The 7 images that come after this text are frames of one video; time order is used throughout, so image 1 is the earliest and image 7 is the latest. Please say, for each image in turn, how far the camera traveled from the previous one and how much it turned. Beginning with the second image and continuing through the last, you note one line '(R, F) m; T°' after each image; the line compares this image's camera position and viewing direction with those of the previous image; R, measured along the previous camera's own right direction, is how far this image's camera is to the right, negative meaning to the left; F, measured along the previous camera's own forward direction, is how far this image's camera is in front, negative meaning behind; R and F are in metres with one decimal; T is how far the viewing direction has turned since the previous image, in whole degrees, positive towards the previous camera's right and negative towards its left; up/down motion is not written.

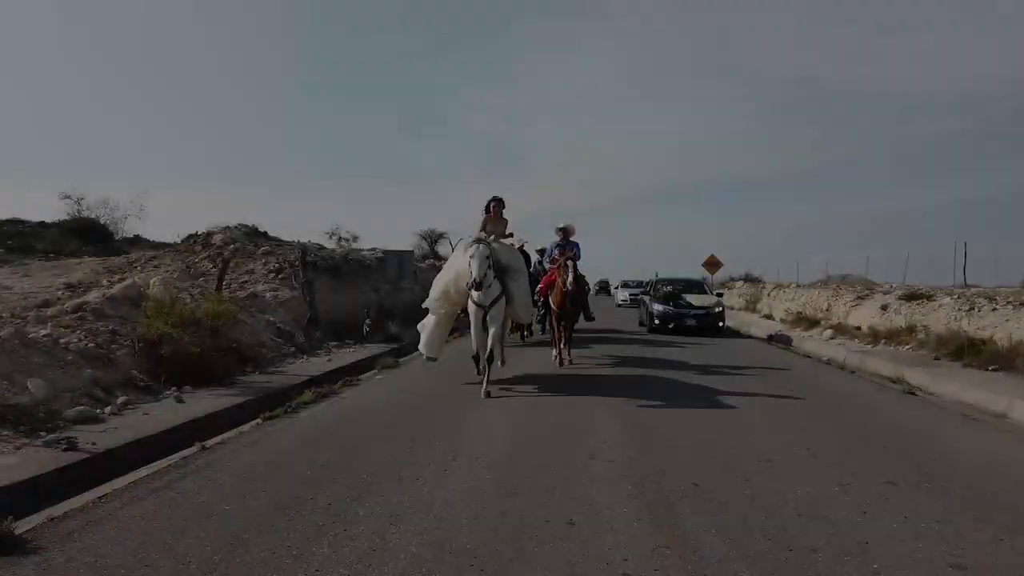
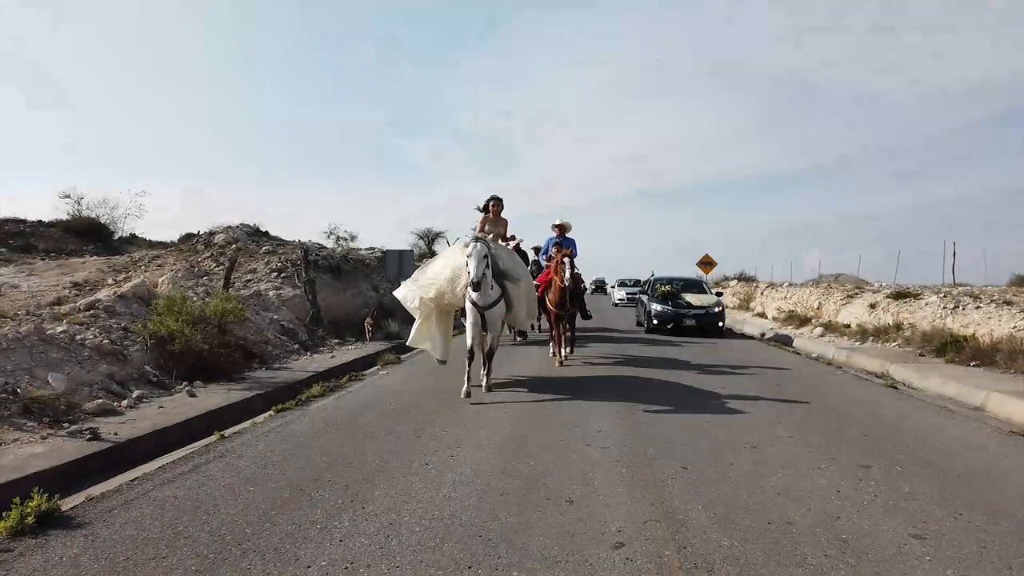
(-0.1, -0.4) m; 0°
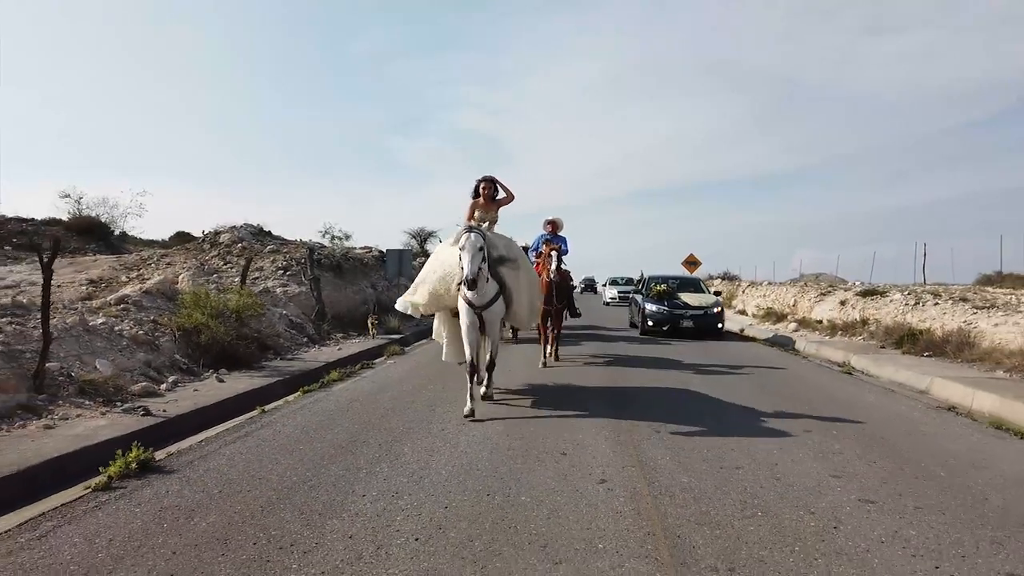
(-0.1, -1.2) m; +1°
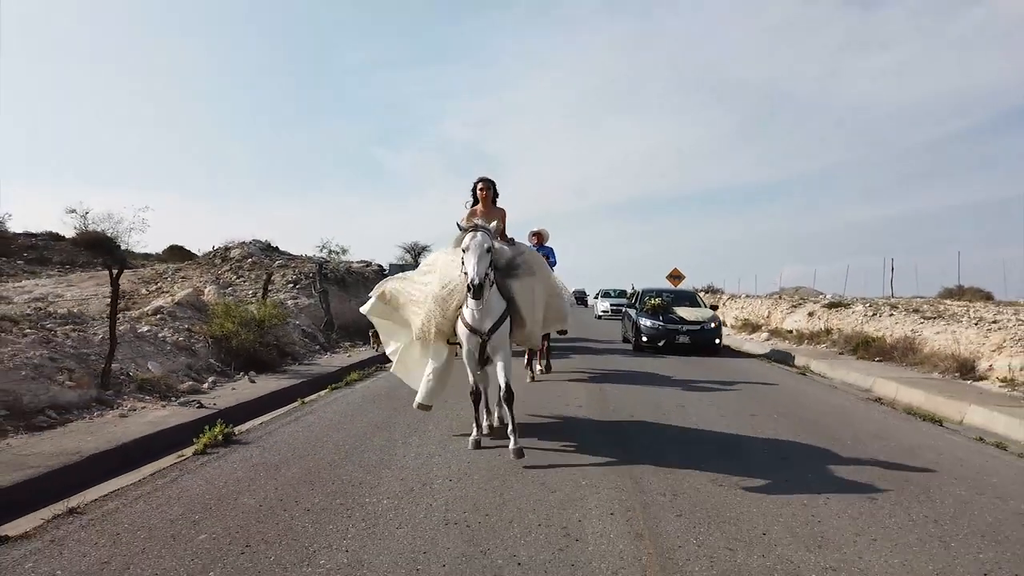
(-0.1, -1.6) m; +1°
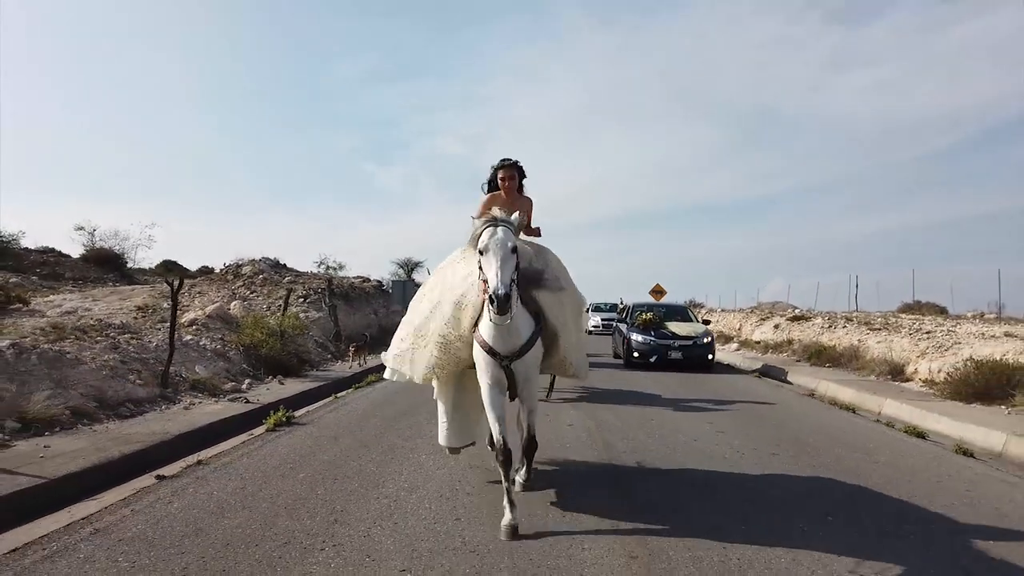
(-0.2, -2.0) m; +1°
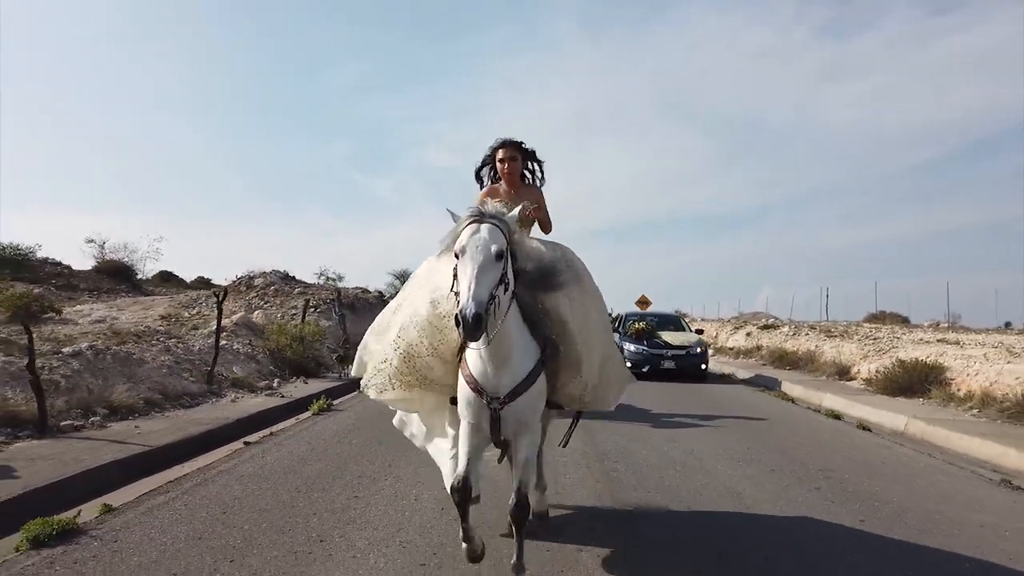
(-0.1, -2.1) m; +1°
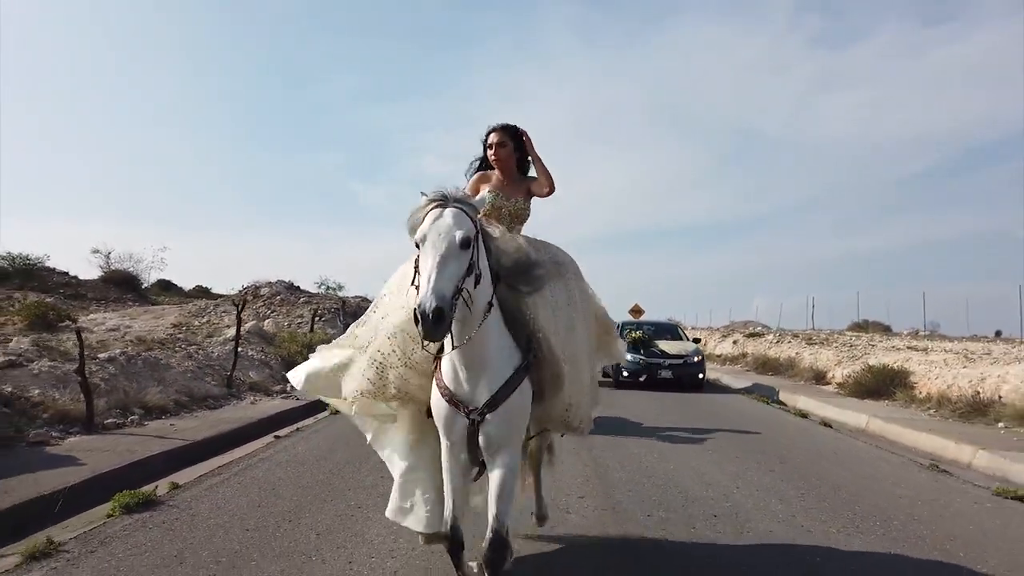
(-0.1, -1.2) m; 0°
